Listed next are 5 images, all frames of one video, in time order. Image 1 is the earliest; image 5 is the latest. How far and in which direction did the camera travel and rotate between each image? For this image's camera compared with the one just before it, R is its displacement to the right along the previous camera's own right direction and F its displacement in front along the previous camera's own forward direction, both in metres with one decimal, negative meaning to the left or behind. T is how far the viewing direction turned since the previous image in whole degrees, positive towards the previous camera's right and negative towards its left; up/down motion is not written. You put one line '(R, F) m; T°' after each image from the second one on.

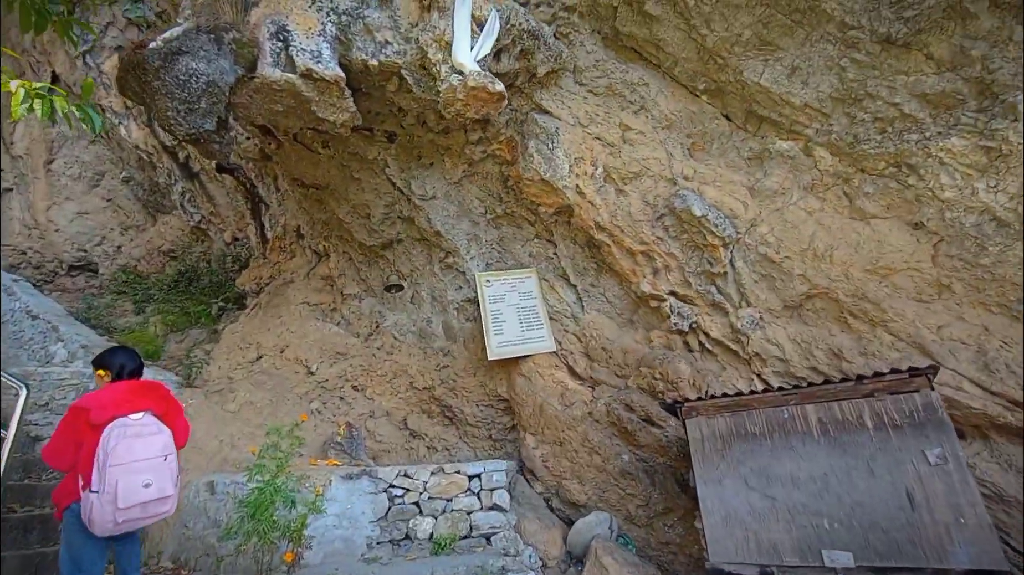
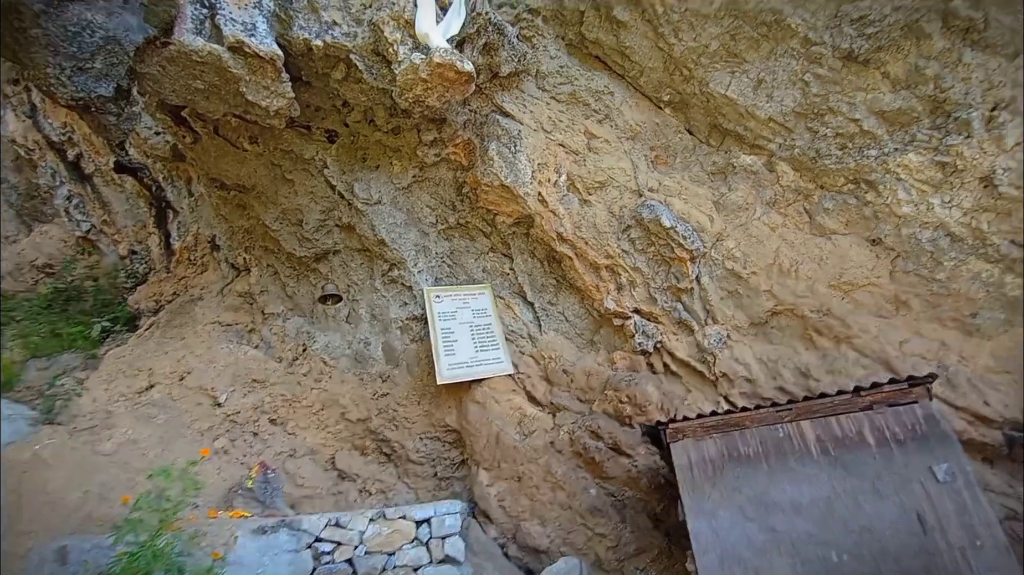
(-0.1, +0.3) m; +8°
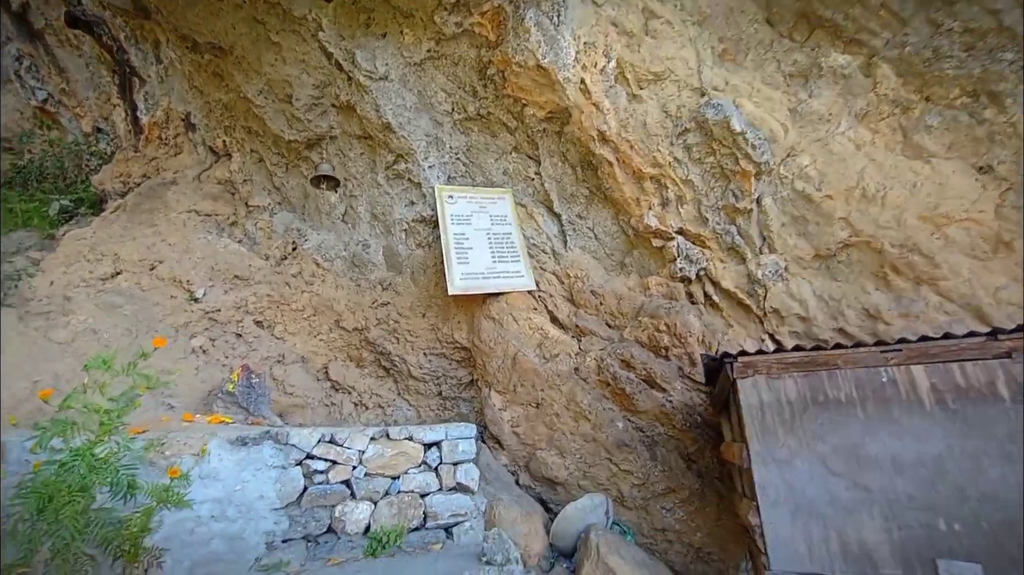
(-0.2, +0.4) m; +2°
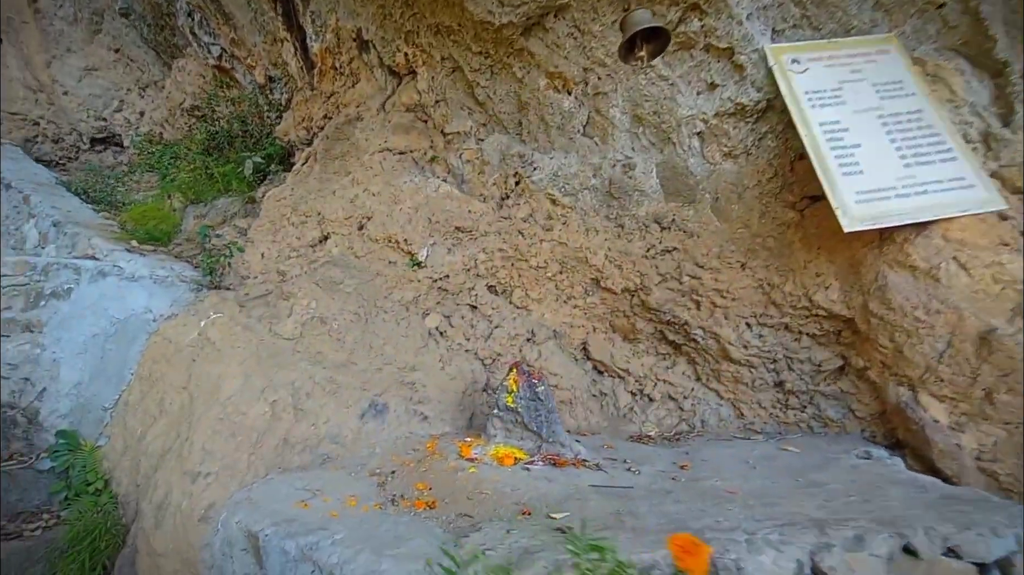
(-0.9, +0.9) m; -16°
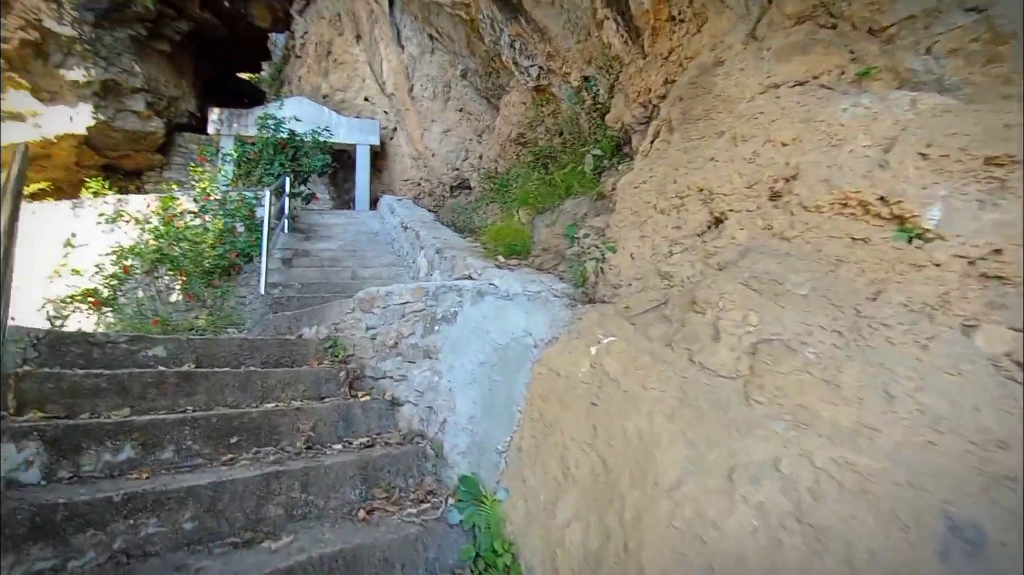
(-0.6, +0.6) m; -35°
